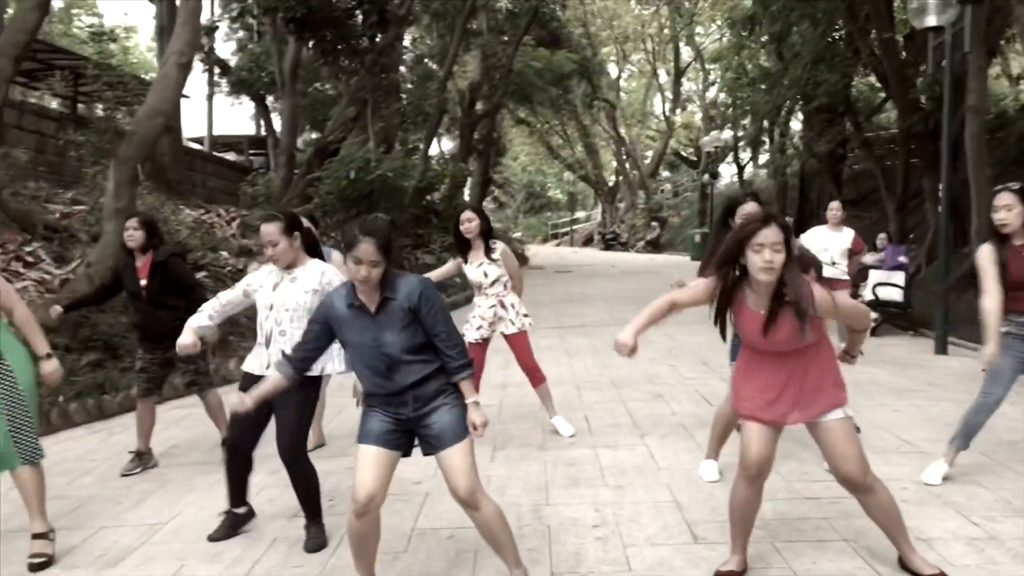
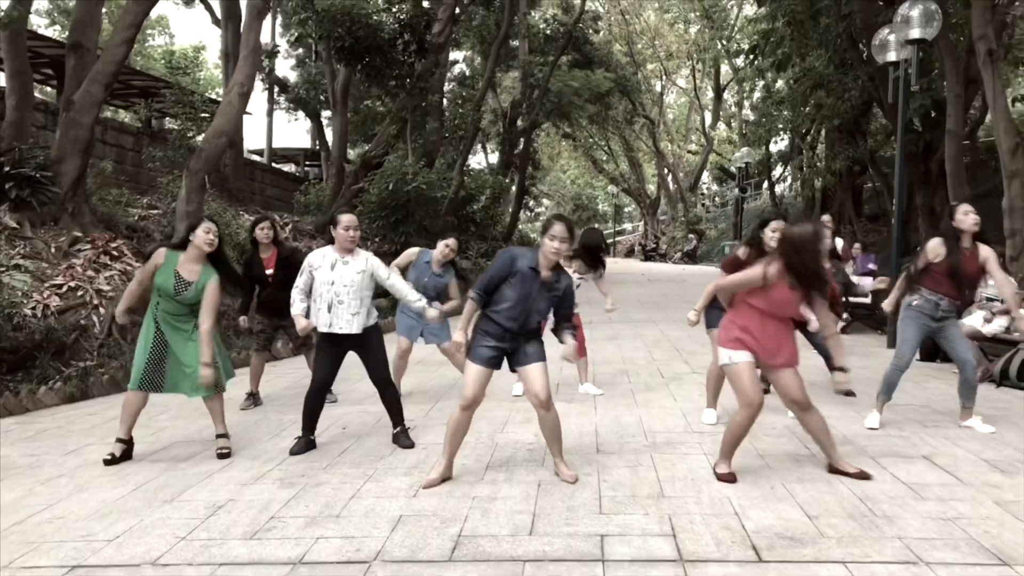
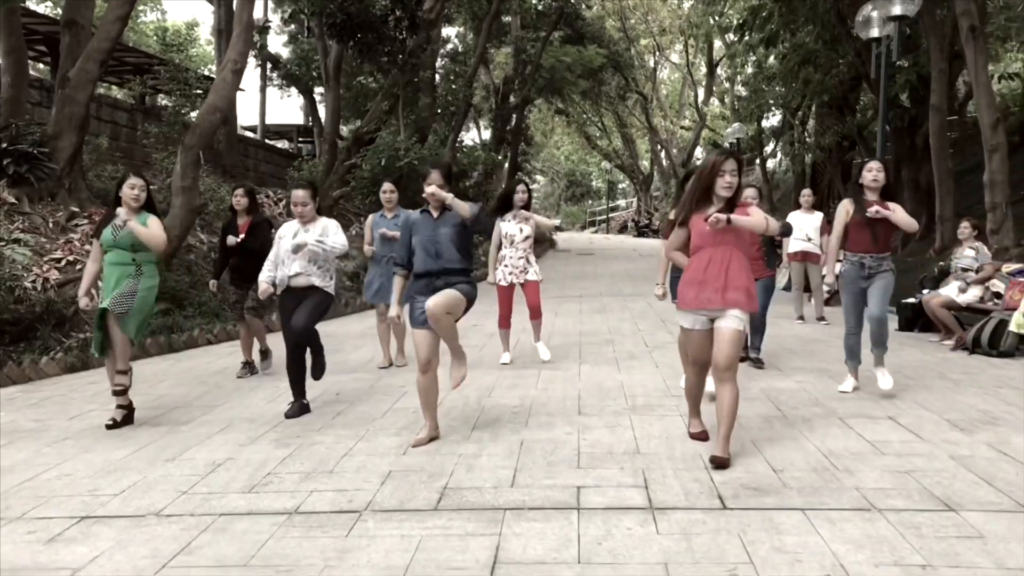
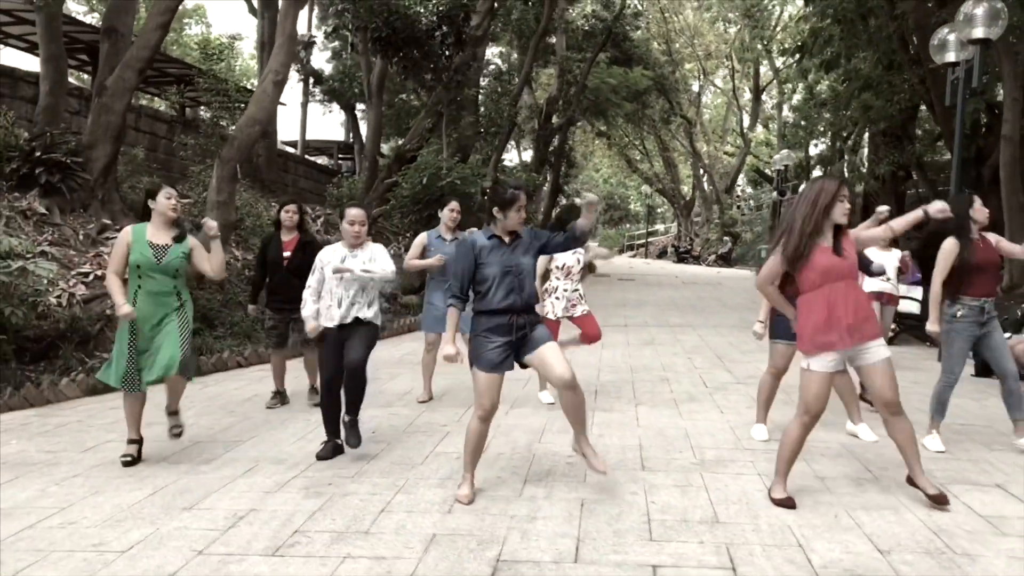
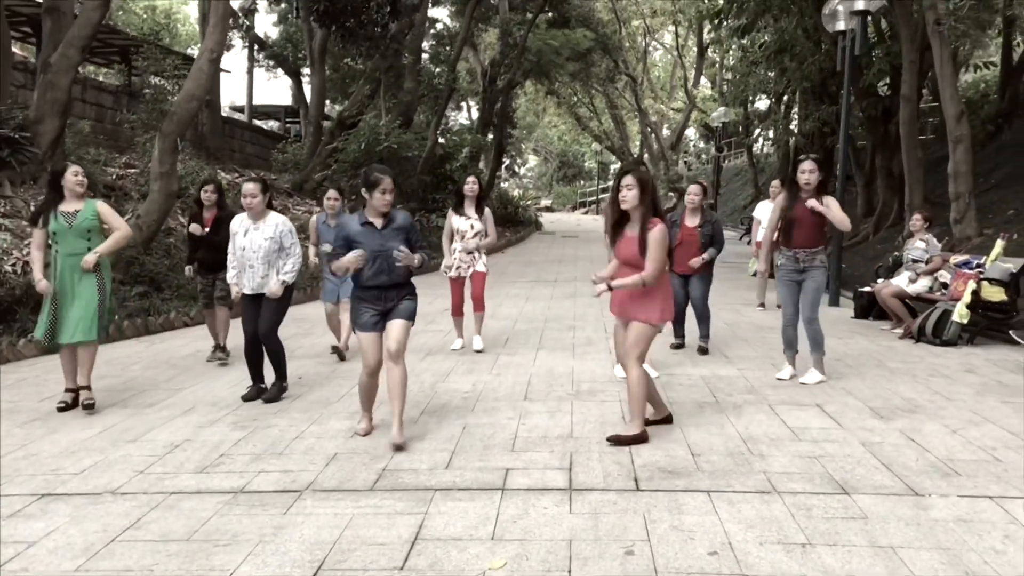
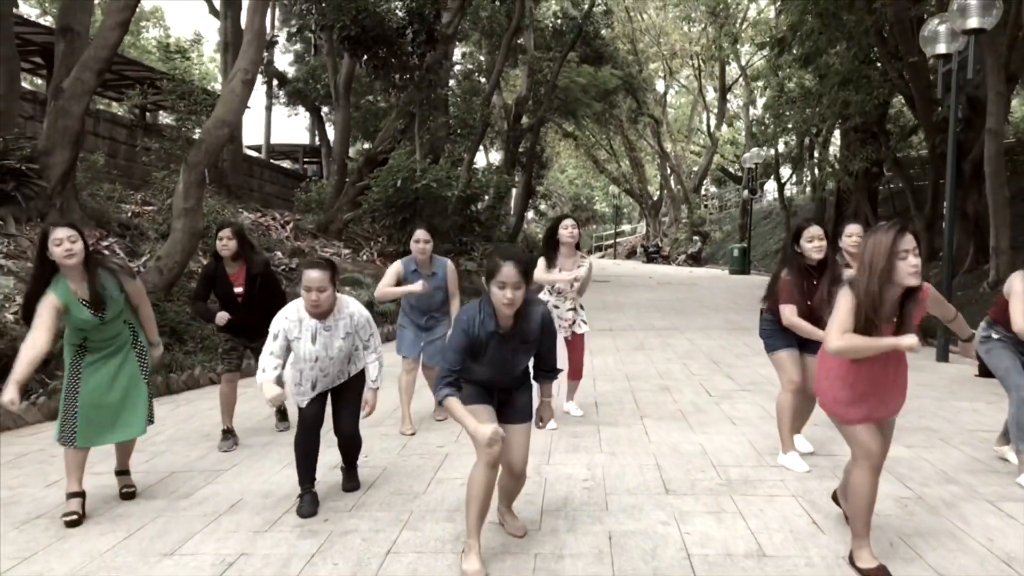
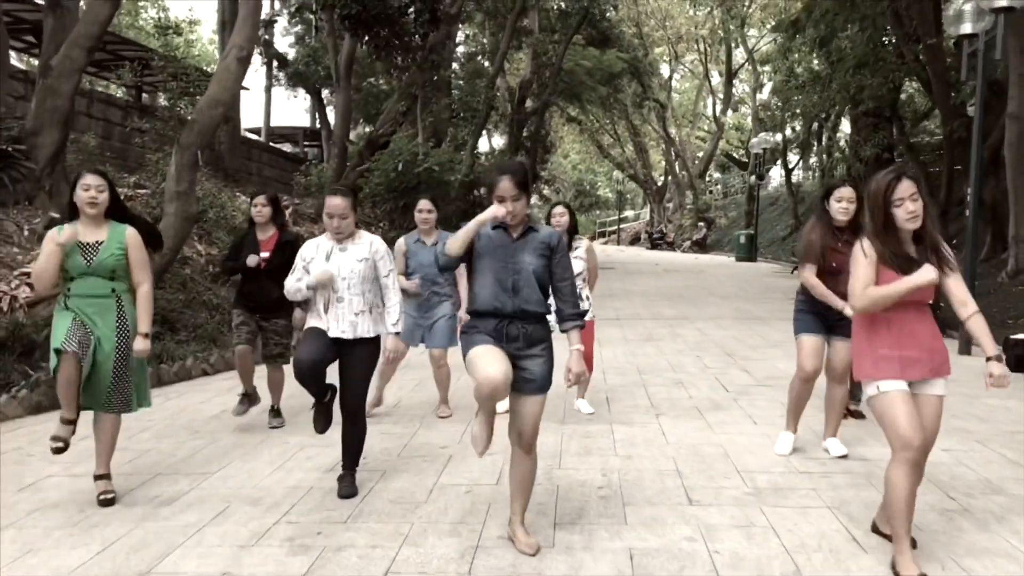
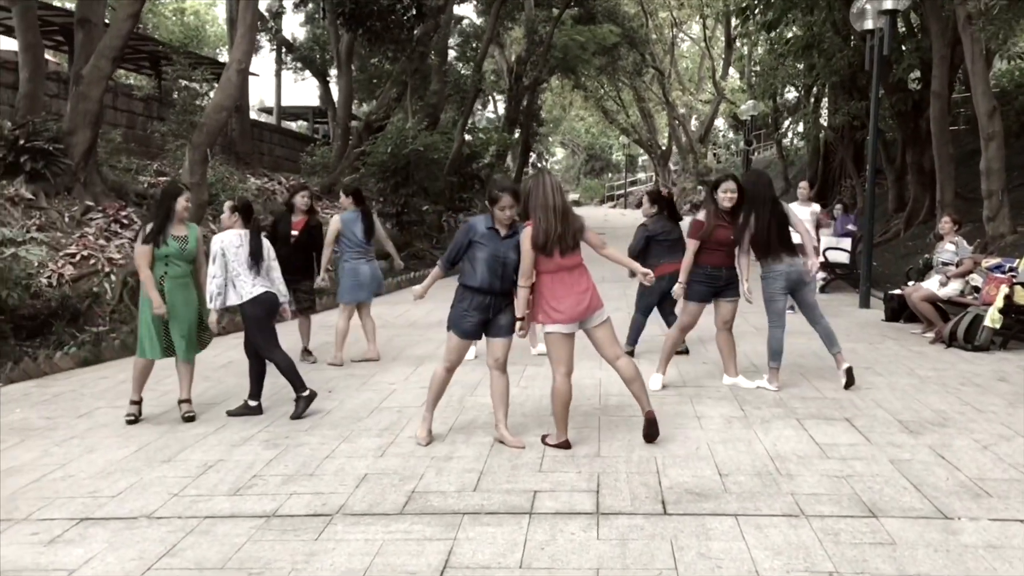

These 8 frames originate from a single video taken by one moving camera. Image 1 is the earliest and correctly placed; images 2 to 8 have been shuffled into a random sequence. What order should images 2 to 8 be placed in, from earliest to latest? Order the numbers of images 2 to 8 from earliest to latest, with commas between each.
7, 6, 4, 2, 3, 5, 8
